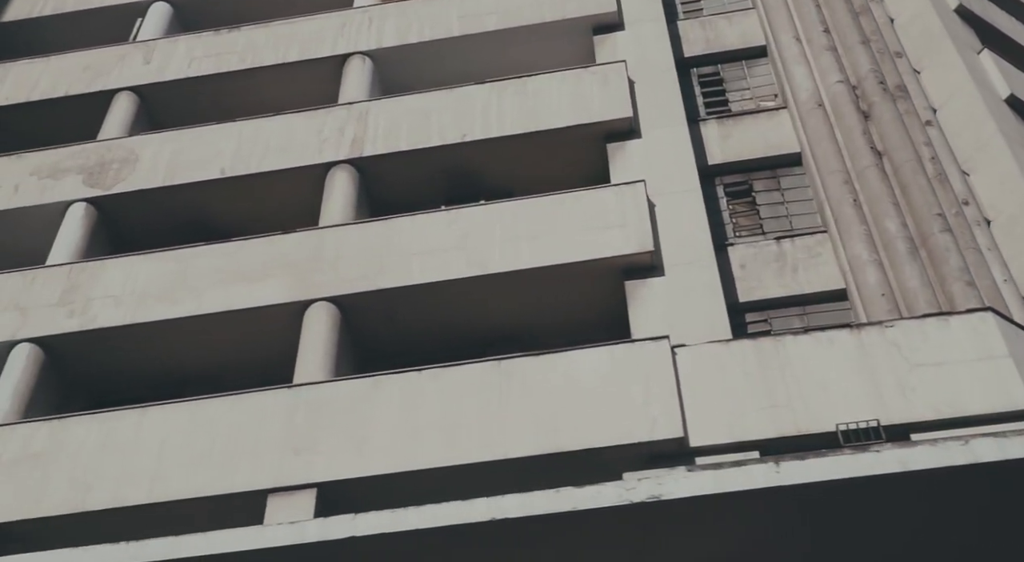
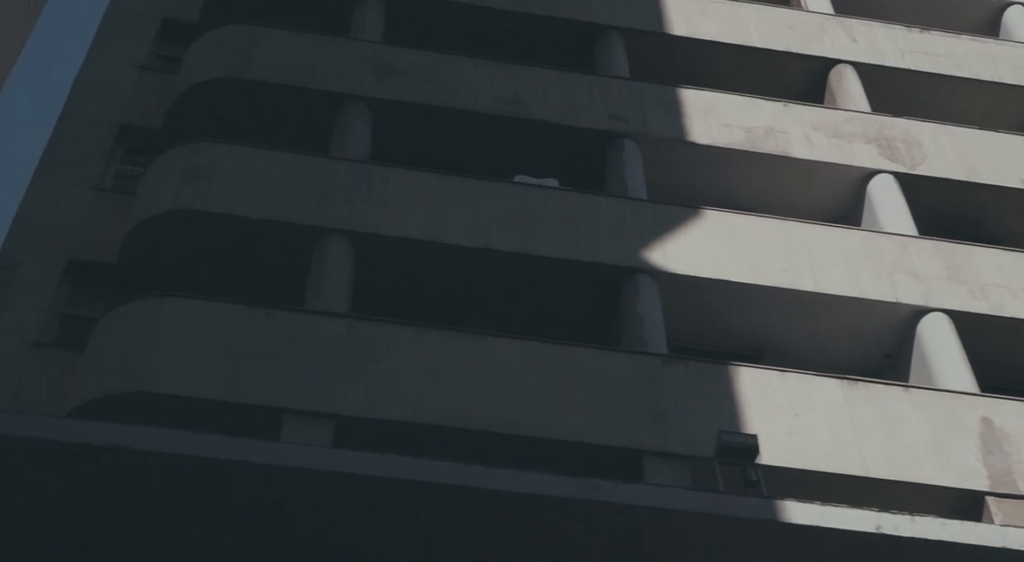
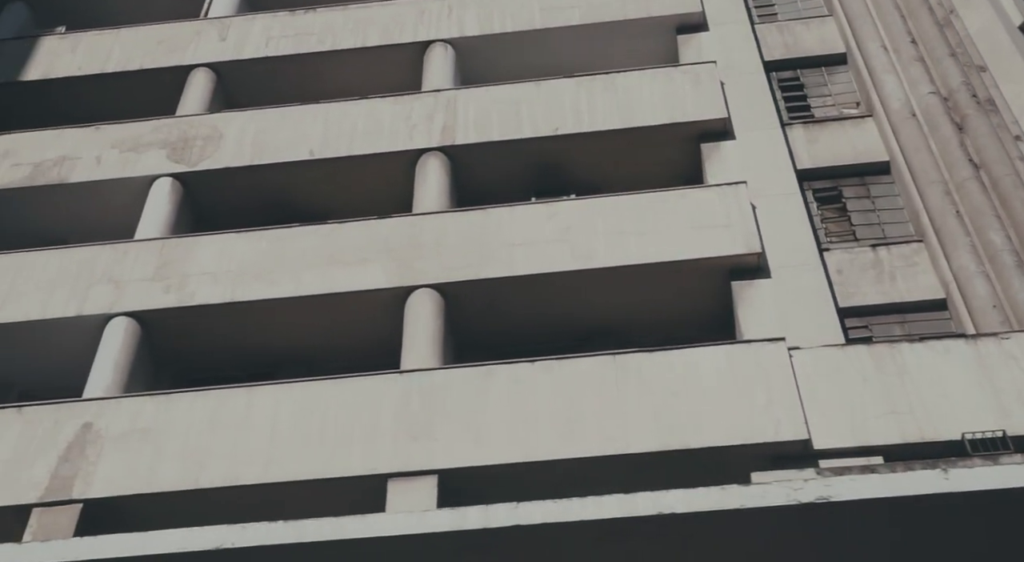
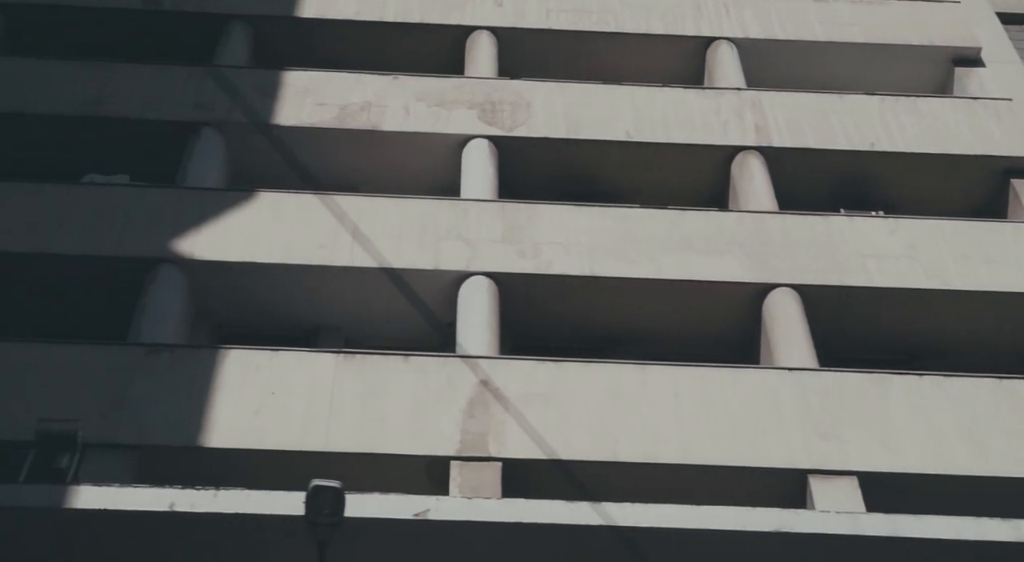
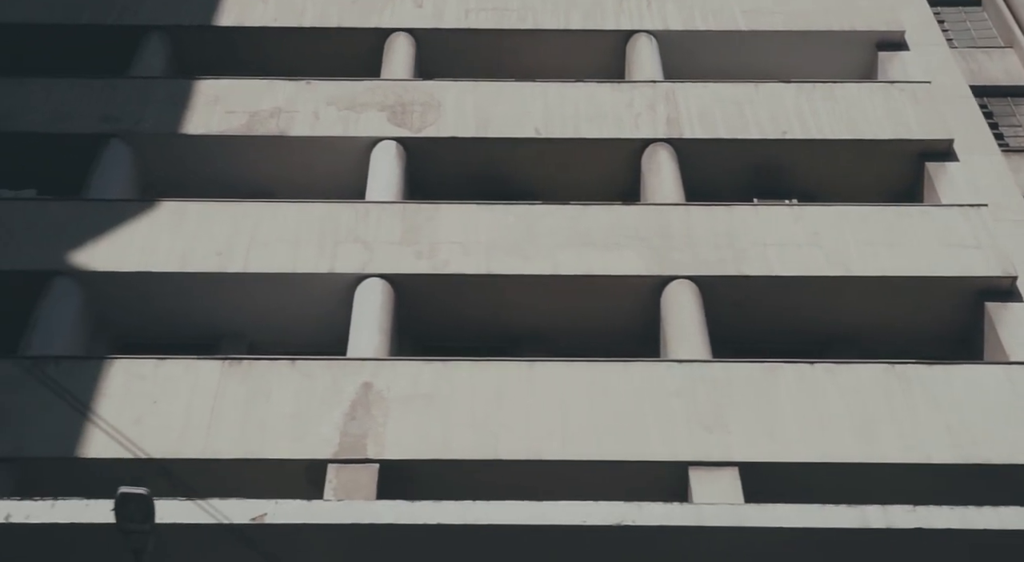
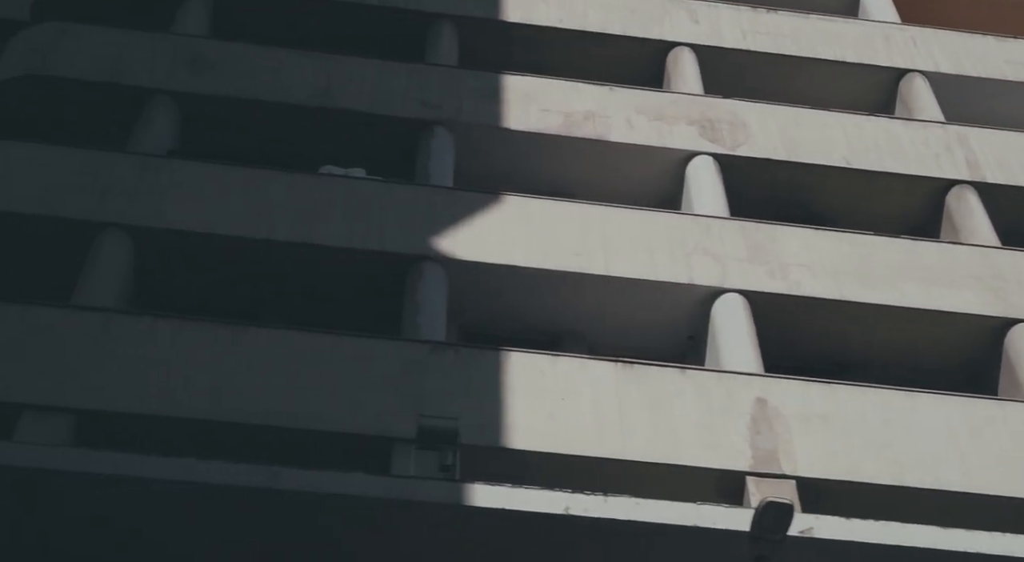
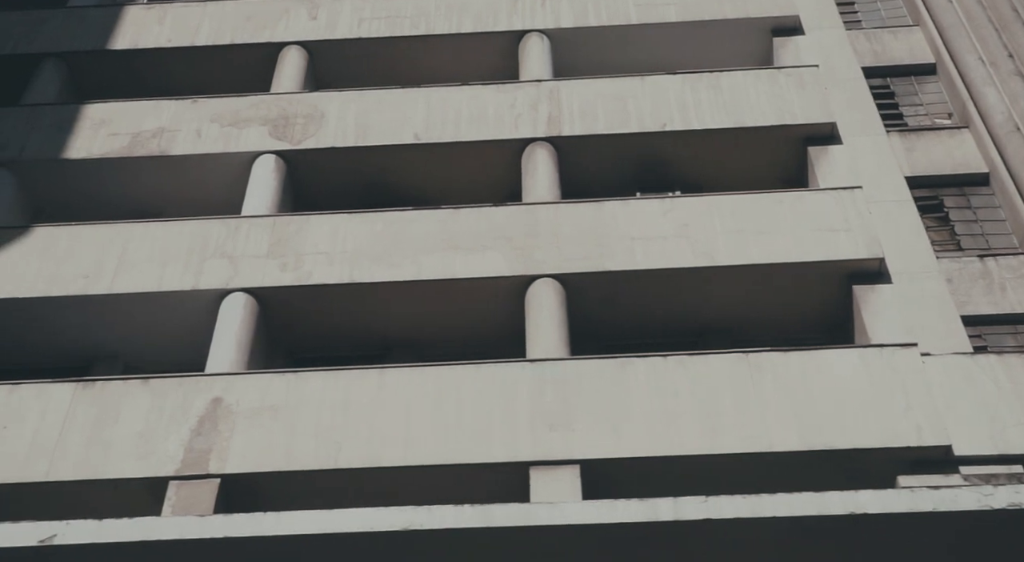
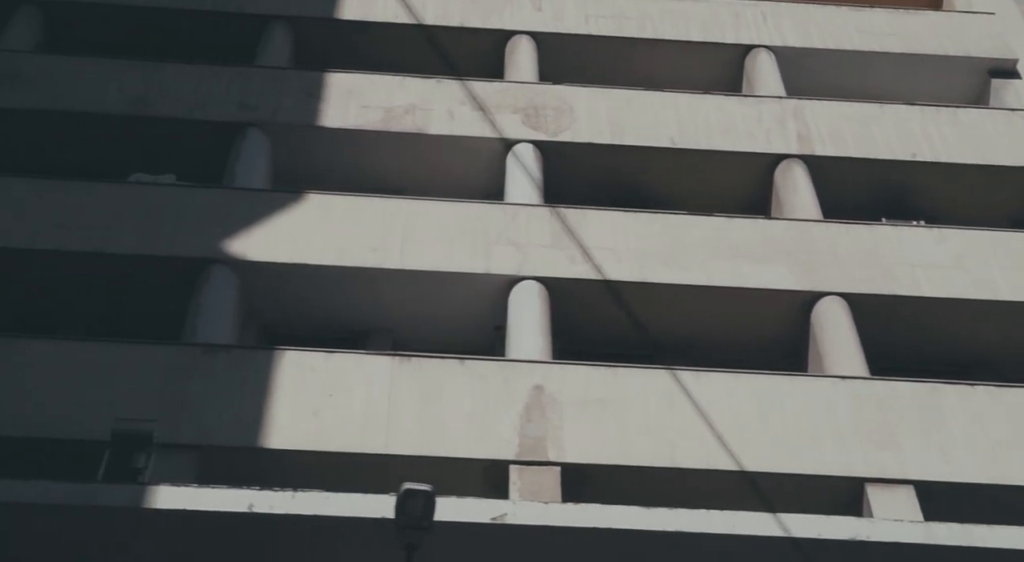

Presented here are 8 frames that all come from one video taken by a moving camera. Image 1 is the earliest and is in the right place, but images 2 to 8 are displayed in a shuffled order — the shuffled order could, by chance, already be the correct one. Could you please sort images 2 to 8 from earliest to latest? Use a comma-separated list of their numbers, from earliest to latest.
3, 7, 5, 4, 8, 6, 2
